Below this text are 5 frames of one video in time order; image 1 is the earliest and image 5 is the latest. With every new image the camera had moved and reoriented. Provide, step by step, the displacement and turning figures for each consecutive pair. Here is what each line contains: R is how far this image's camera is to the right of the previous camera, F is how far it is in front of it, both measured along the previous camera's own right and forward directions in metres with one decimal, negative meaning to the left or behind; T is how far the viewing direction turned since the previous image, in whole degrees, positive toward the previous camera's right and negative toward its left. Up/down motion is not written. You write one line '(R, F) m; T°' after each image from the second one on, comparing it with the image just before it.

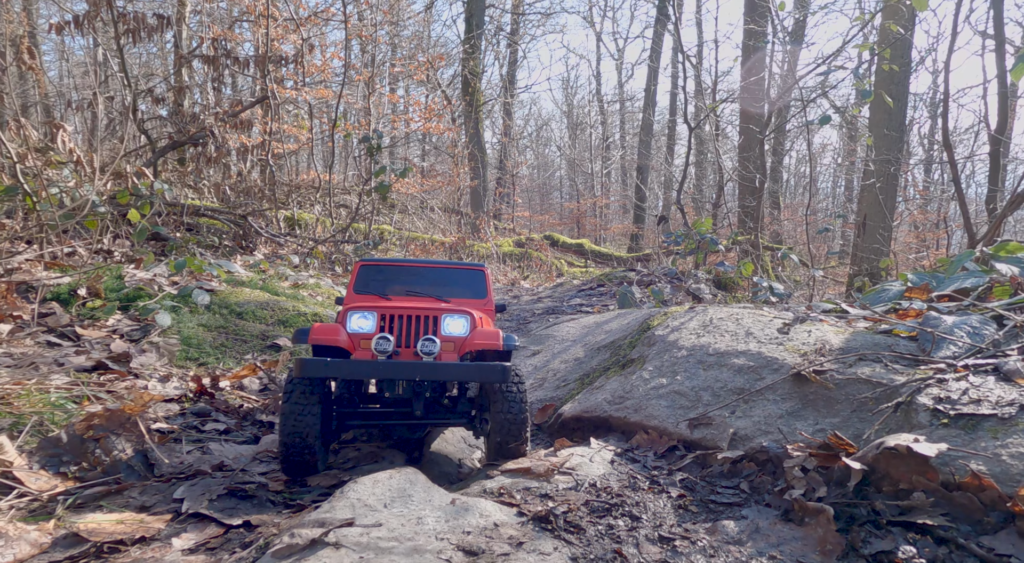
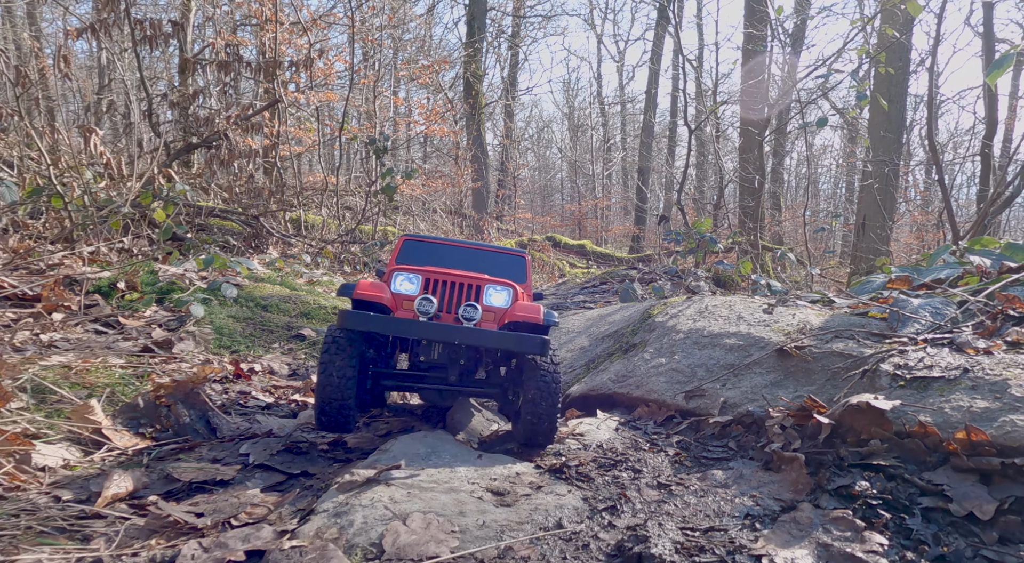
(-0.1, -0.5) m; 0°
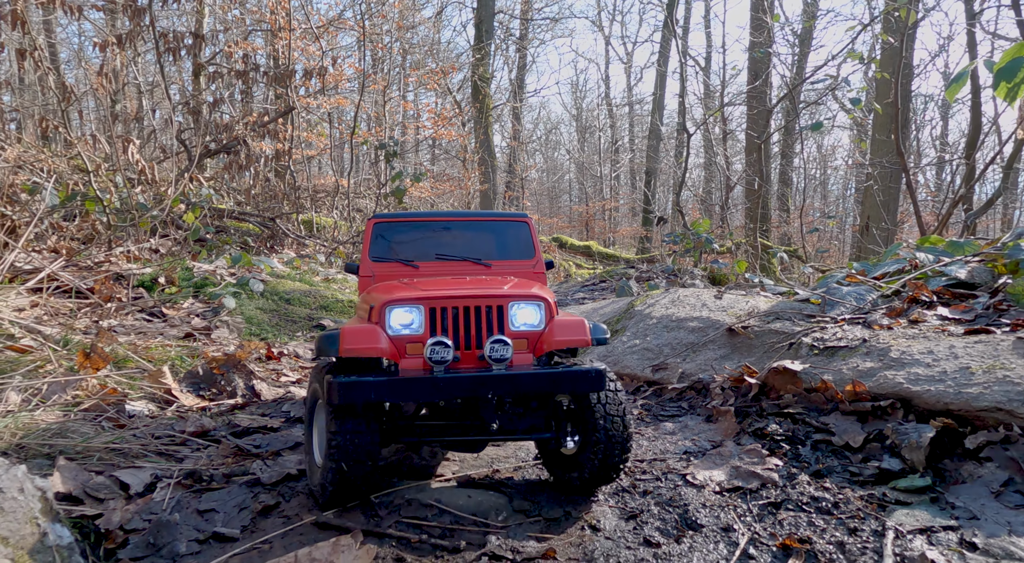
(+0.1, -0.9) m; -1°
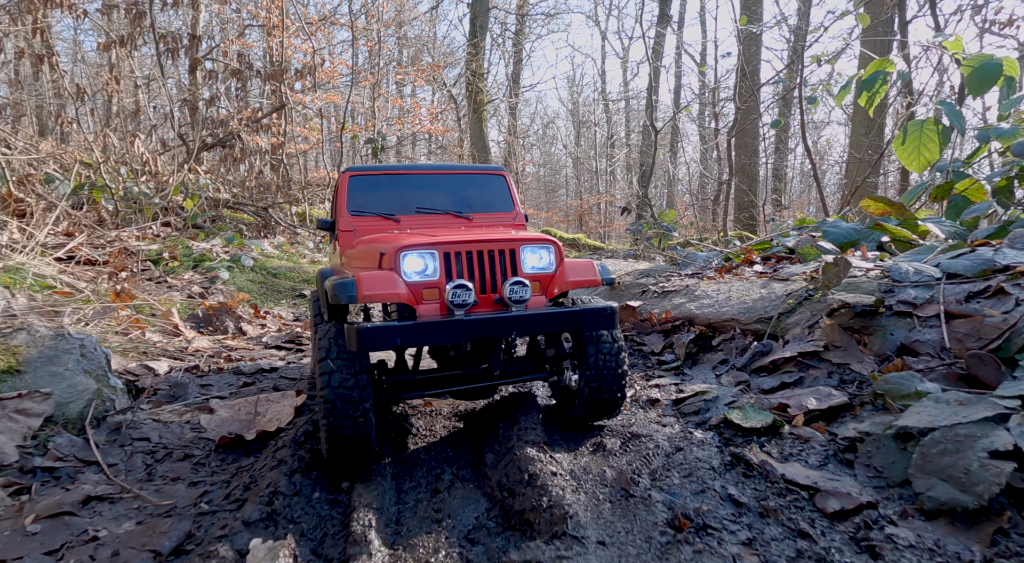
(+0.7, -1.5) m; 0°
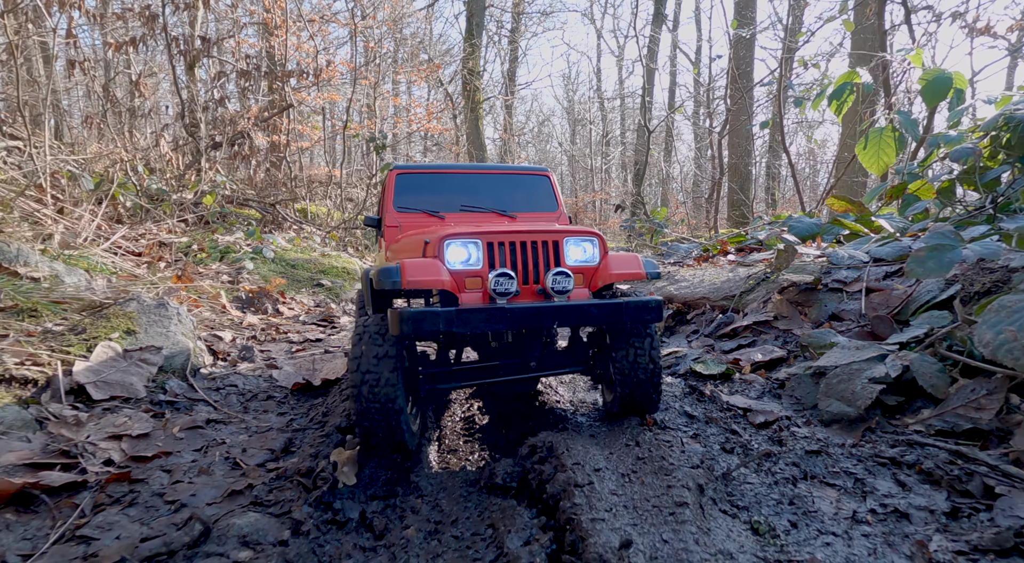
(-0.1, -0.9) m; 0°
